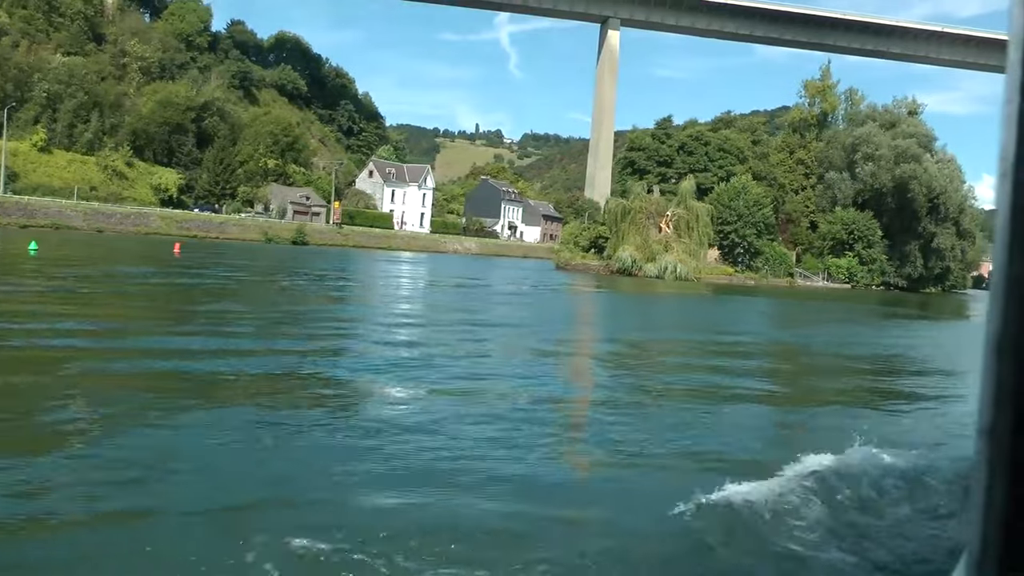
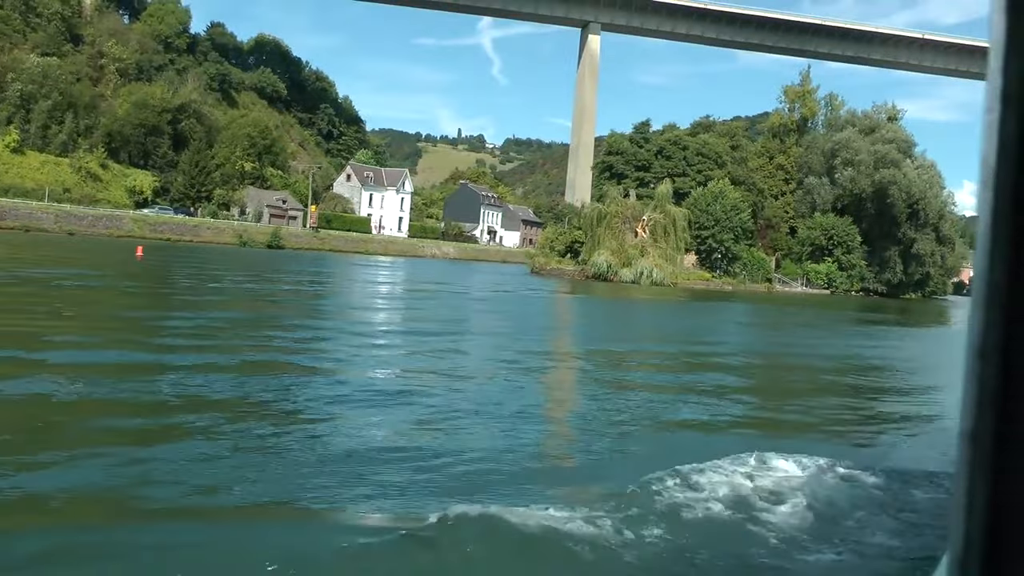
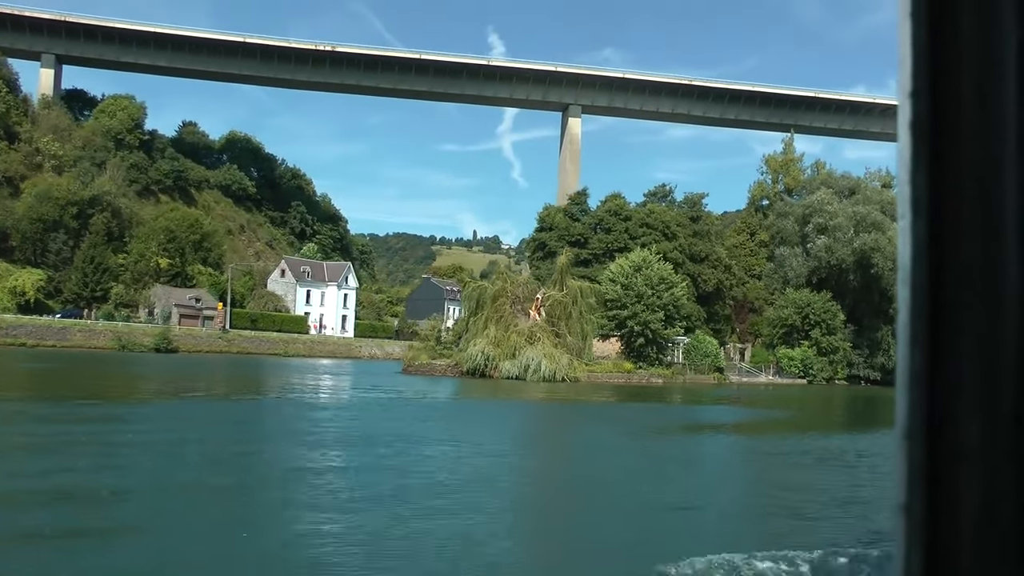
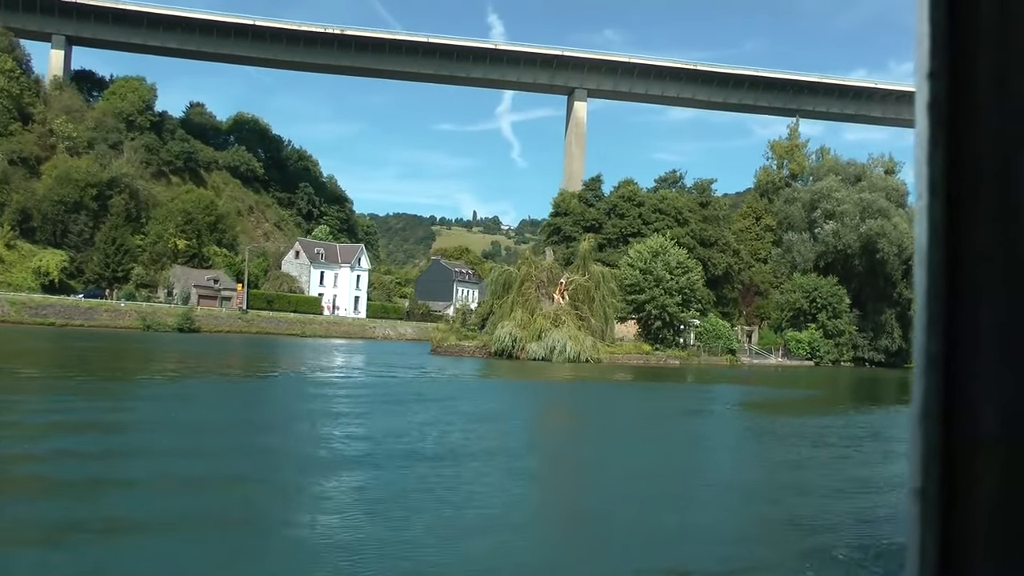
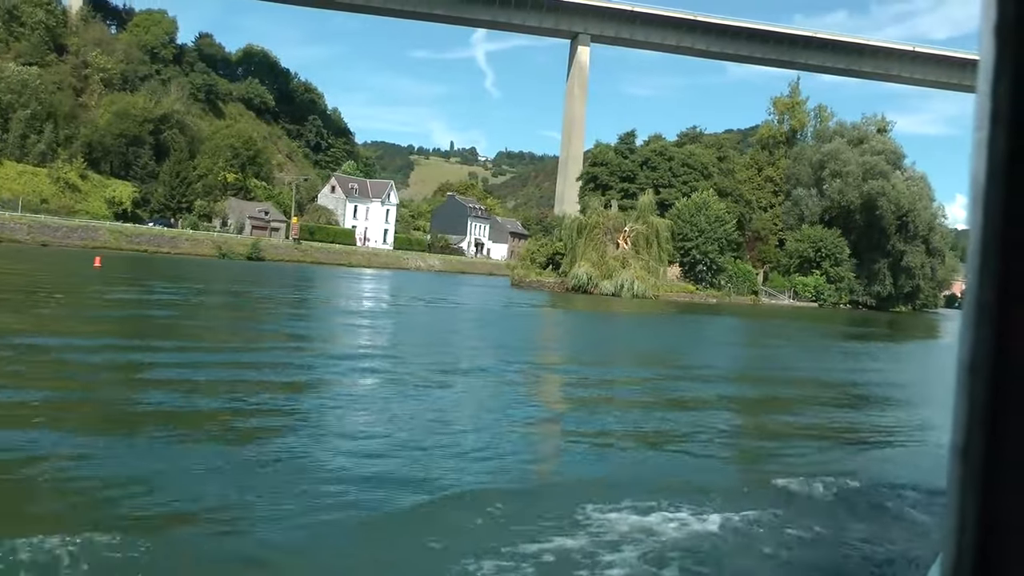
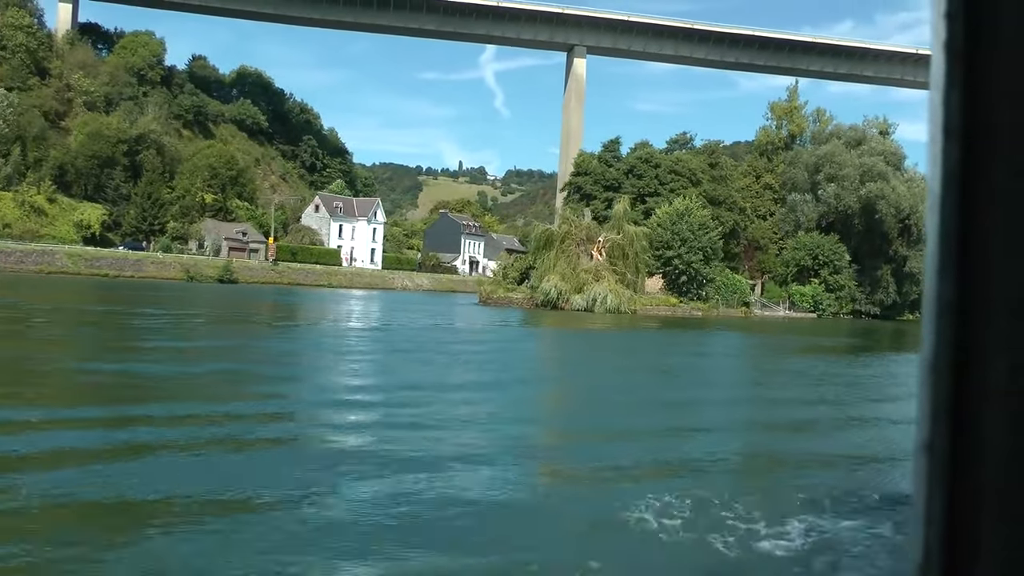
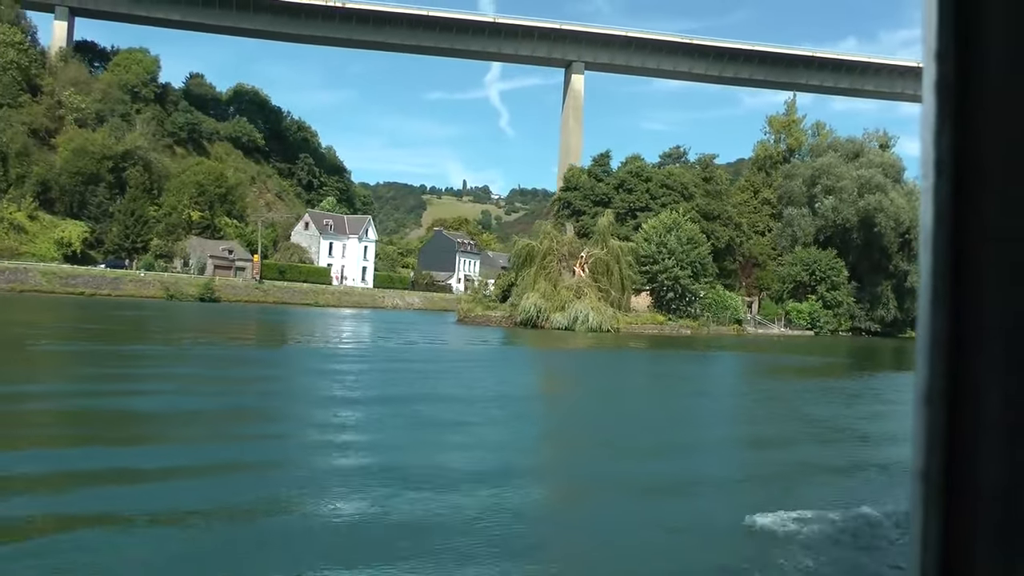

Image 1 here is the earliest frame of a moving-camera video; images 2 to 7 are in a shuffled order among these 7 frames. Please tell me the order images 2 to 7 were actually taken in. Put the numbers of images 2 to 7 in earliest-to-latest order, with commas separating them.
2, 5, 6, 7, 4, 3
